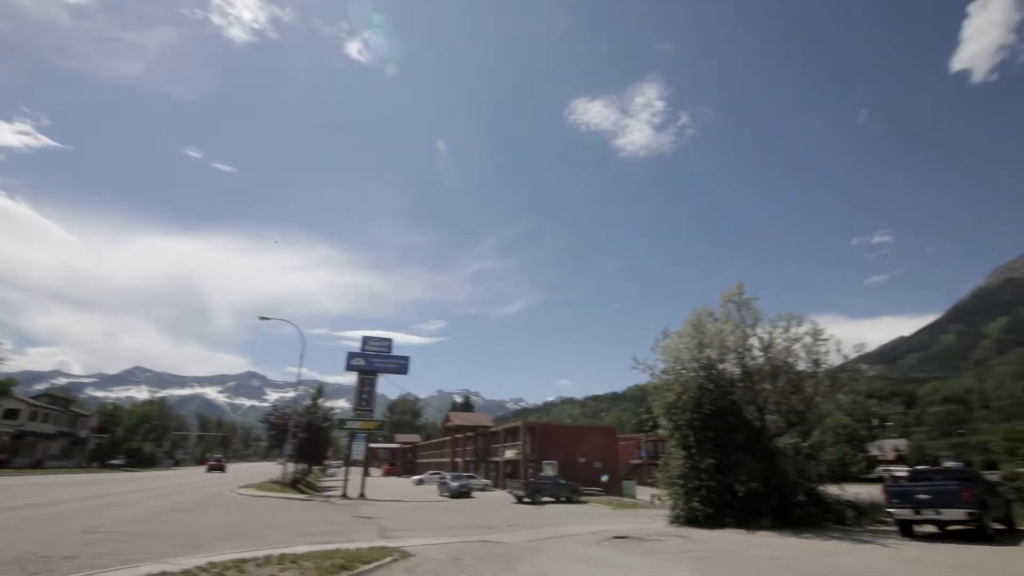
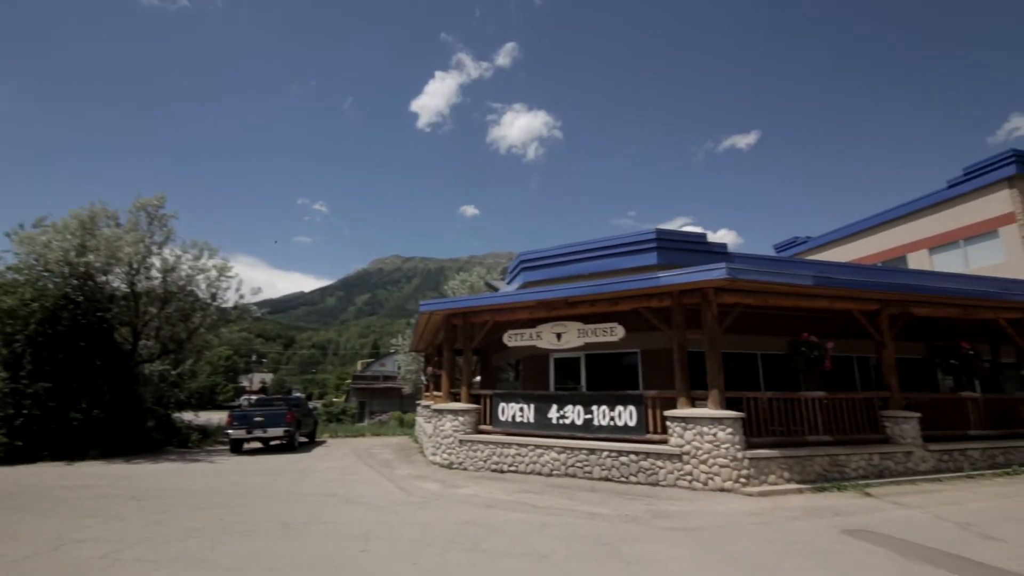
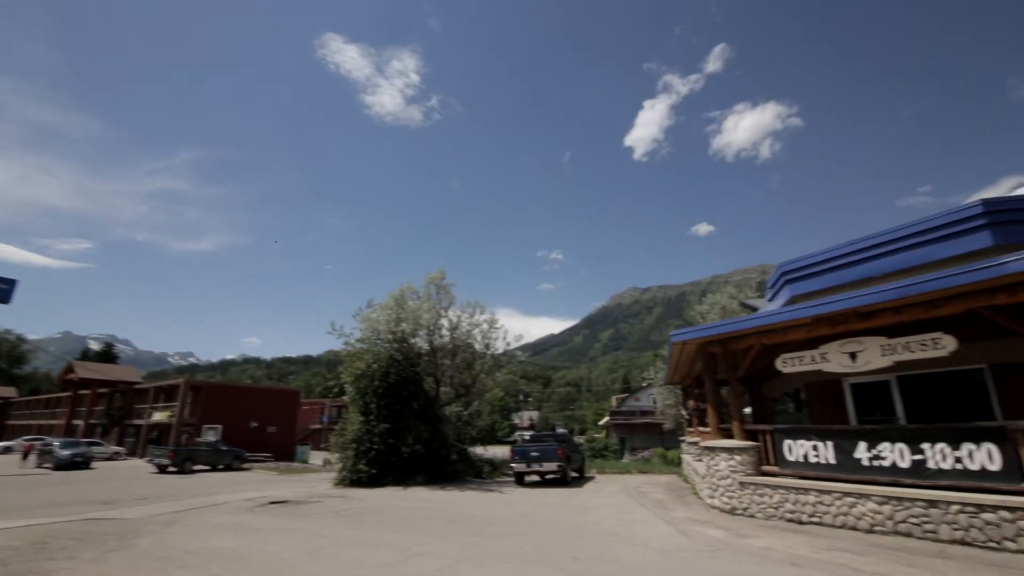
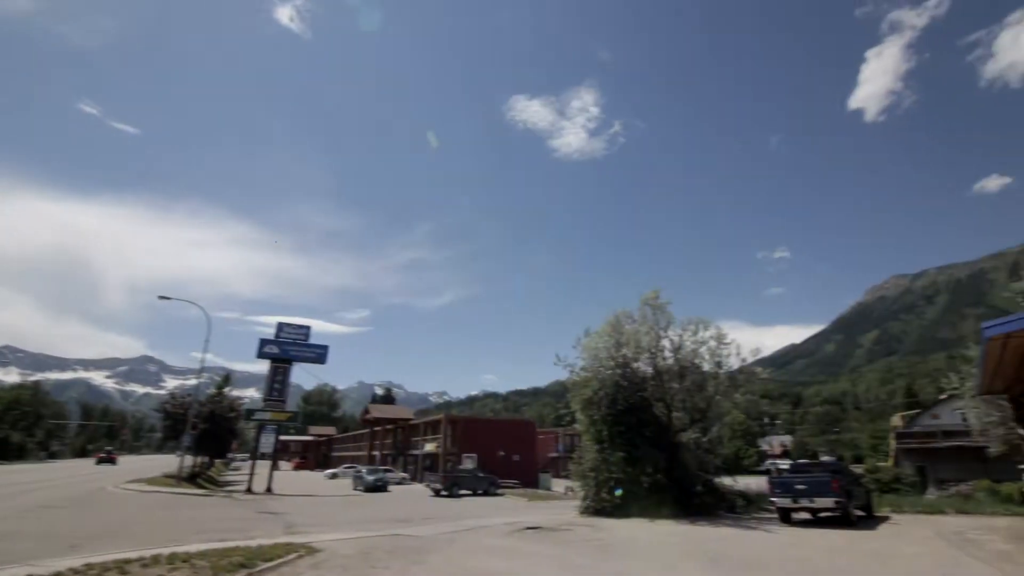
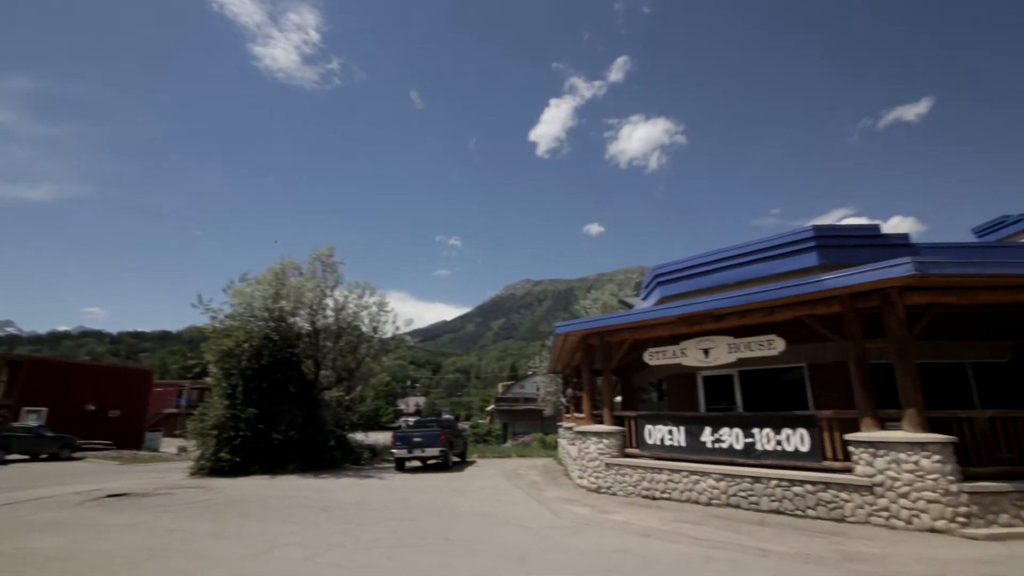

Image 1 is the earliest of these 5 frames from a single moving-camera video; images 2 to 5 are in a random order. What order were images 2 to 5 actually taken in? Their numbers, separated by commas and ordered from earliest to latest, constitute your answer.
4, 3, 5, 2
